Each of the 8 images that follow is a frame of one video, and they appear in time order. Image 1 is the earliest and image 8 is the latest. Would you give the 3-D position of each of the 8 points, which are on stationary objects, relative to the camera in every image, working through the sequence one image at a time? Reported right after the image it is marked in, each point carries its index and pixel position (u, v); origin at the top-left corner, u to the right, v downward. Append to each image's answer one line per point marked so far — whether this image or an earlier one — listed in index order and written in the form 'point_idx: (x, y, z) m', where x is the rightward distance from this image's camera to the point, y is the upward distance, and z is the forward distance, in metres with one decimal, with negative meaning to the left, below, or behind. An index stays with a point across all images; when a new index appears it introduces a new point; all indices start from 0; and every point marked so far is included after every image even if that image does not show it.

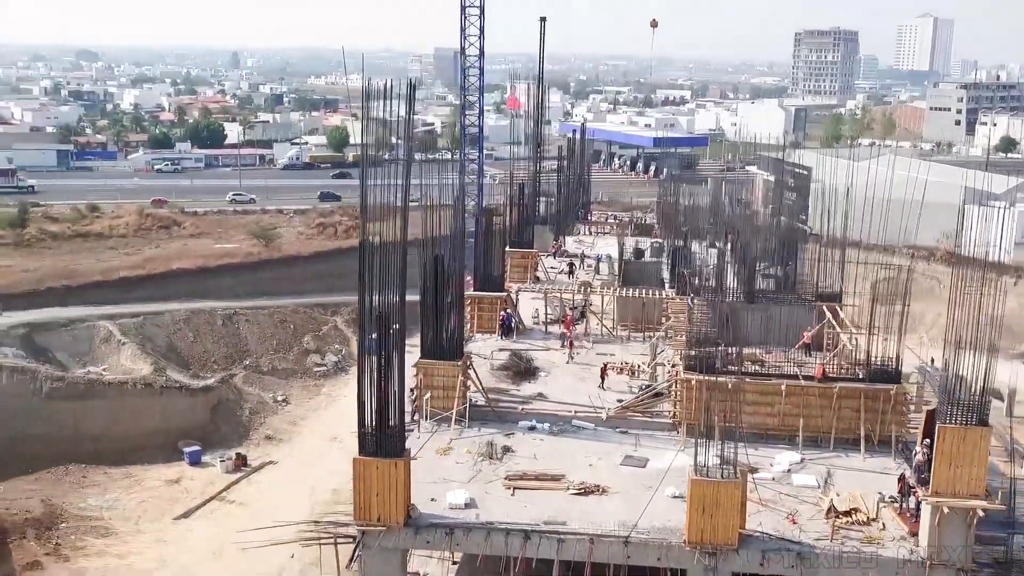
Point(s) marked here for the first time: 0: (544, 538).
0: (+0.2, -1.8, +7.7) m
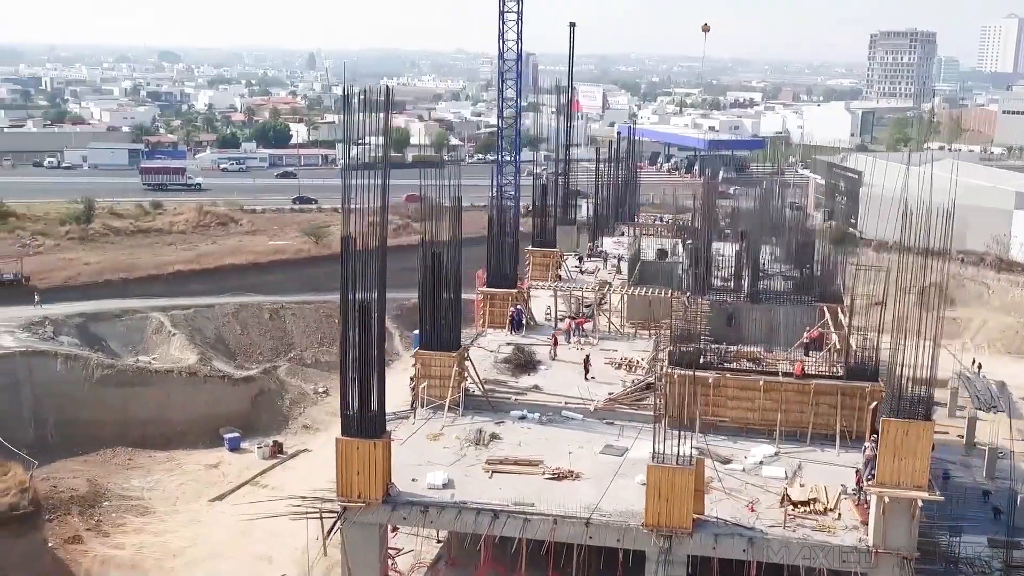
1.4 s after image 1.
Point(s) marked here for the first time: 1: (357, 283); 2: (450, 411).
0: (0.0, -1.7, +8.2) m
1: (-1.3, +0.2, +8.6) m
2: (-0.6, -1.2, +10.5) m
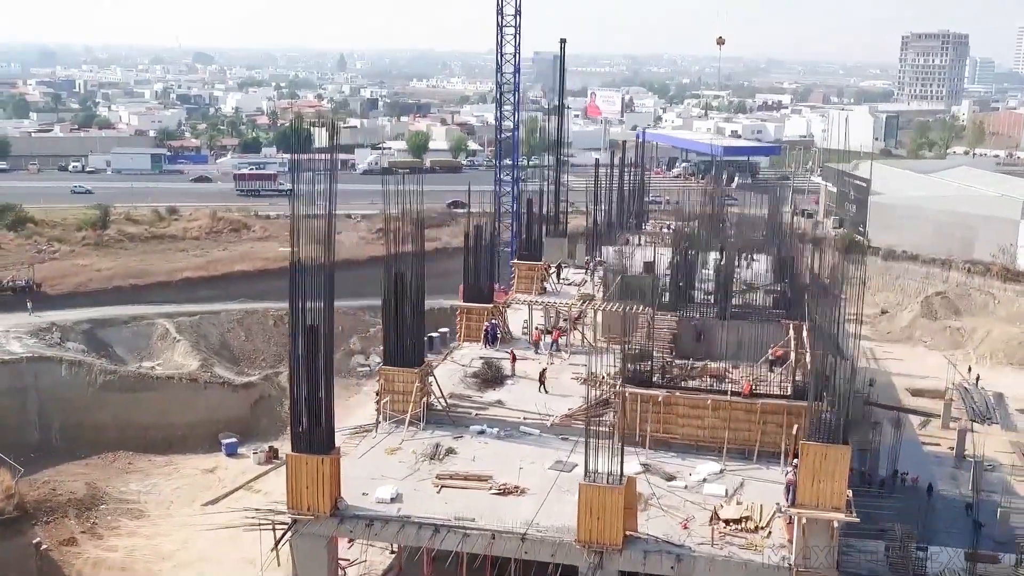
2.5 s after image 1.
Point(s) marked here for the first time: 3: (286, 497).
0: (-0.5, -1.9, +8.5) m
1: (-1.7, 0.0, +9.0) m
2: (-1.0, -1.4, +10.8) m
3: (-1.8, -1.7, +8.7) m
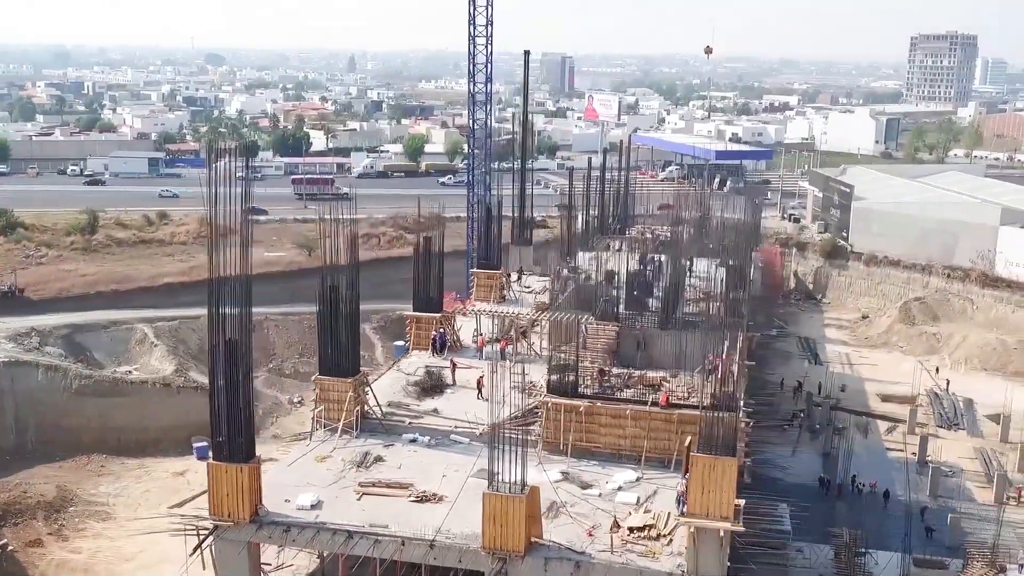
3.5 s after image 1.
0: (-1.2, -2.0, +8.9) m
1: (-2.5, -0.1, +9.3) m
2: (-1.7, -1.5, +11.2) m
3: (-2.5, -1.8, +9.1) m
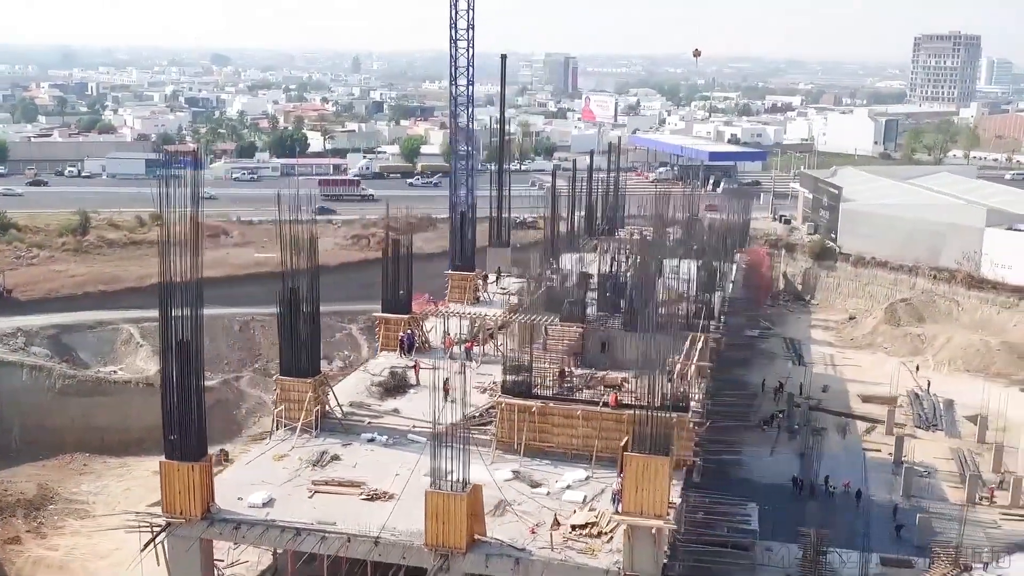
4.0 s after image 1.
0: (-1.7, -2.1, +9.1) m
1: (-2.9, -0.2, +9.5) m
2: (-2.2, -1.5, +11.4) m
3: (-3.0, -1.8, +9.3) m
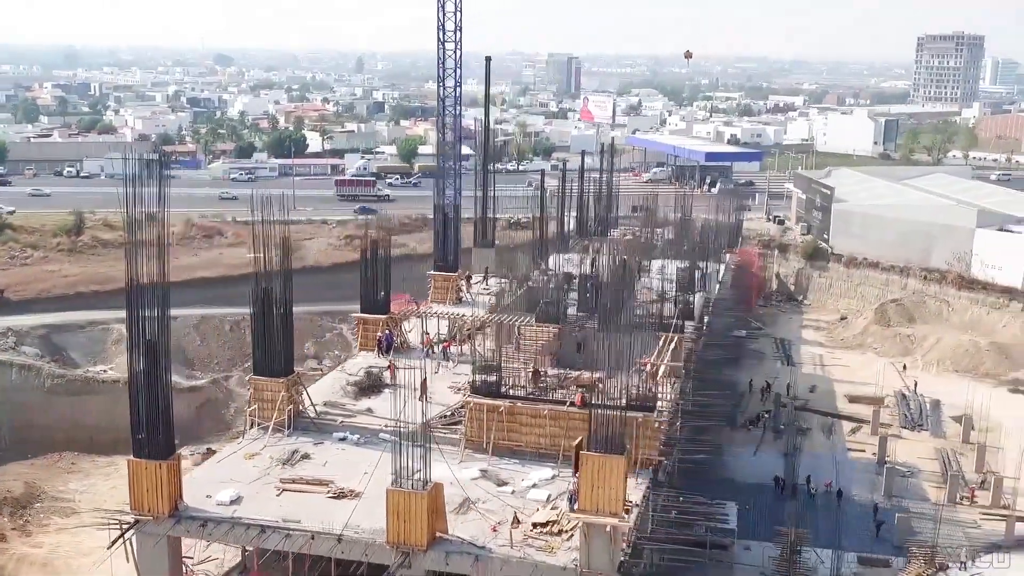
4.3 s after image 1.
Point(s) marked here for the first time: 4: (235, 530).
0: (-2.0, -2.1, +9.2) m
1: (-3.3, -0.2, +9.7) m
2: (-2.5, -1.5, +11.5) m
3: (-3.3, -1.8, +9.4) m
4: (-2.4, -2.1, +9.3) m
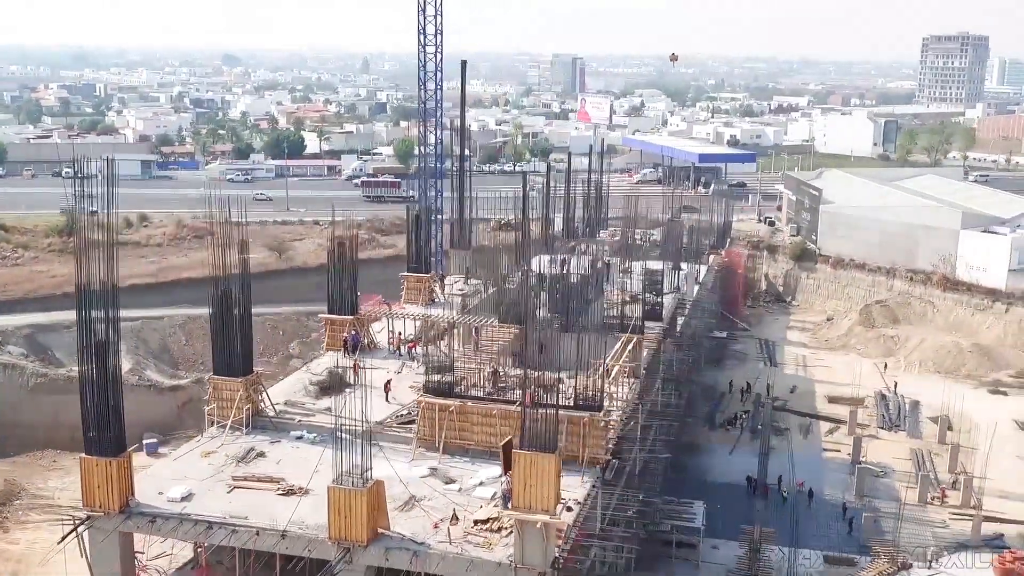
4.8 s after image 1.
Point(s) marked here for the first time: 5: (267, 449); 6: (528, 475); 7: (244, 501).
0: (-2.5, -2.1, +9.4) m
1: (-3.8, -0.2, +9.9) m
2: (-3.0, -1.5, +11.8) m
3: (-3.8, -1.8, +9.6) m
4: (-2.9, -2.1, +9.6) m
5: (-2.5, -1.7, +11.3) m
6: (+0.1, -1.5, +8.7) m
7: (-2.5, -2.0, +10.0) m
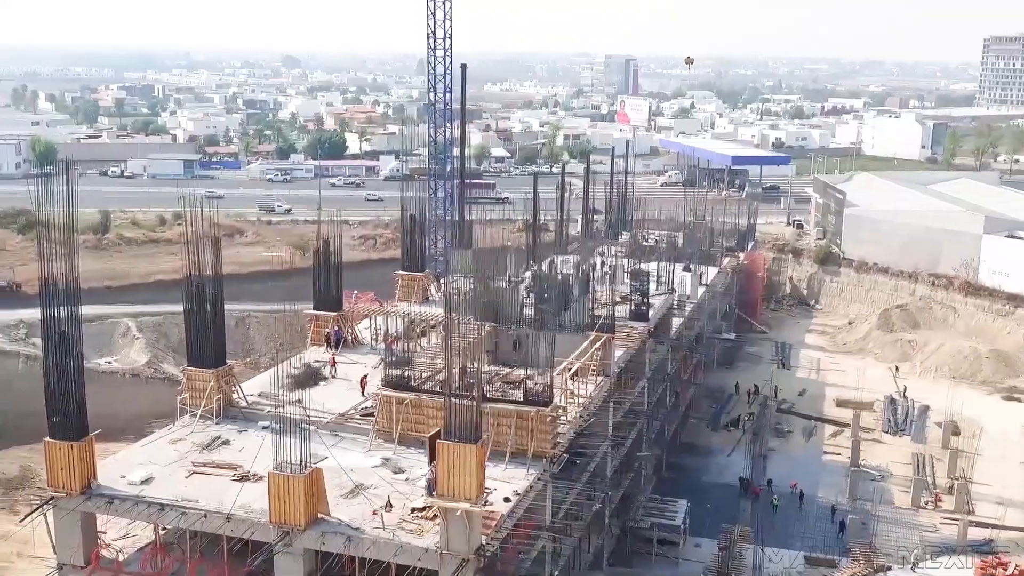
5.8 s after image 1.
0: (-3.1, -2.0, +10.0) m
1: (-4.3, -0.1, +10.5) m
2: (-3.4, -1.5, +12.3) m
3: (-4.4, -1.8, +10.2) m
4: (-3.5, -2.0, +10.1) m
5: (-3.0, -1.6, +11.8) m
6: (-0.5, -1.5, +9.1) m
7: (-3.0, -1.9, +10.5) m
